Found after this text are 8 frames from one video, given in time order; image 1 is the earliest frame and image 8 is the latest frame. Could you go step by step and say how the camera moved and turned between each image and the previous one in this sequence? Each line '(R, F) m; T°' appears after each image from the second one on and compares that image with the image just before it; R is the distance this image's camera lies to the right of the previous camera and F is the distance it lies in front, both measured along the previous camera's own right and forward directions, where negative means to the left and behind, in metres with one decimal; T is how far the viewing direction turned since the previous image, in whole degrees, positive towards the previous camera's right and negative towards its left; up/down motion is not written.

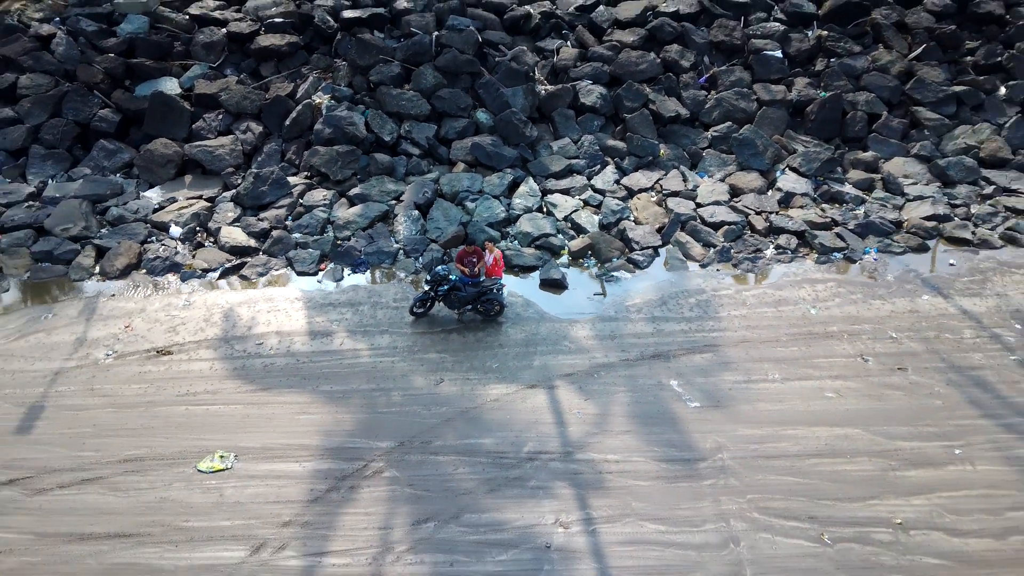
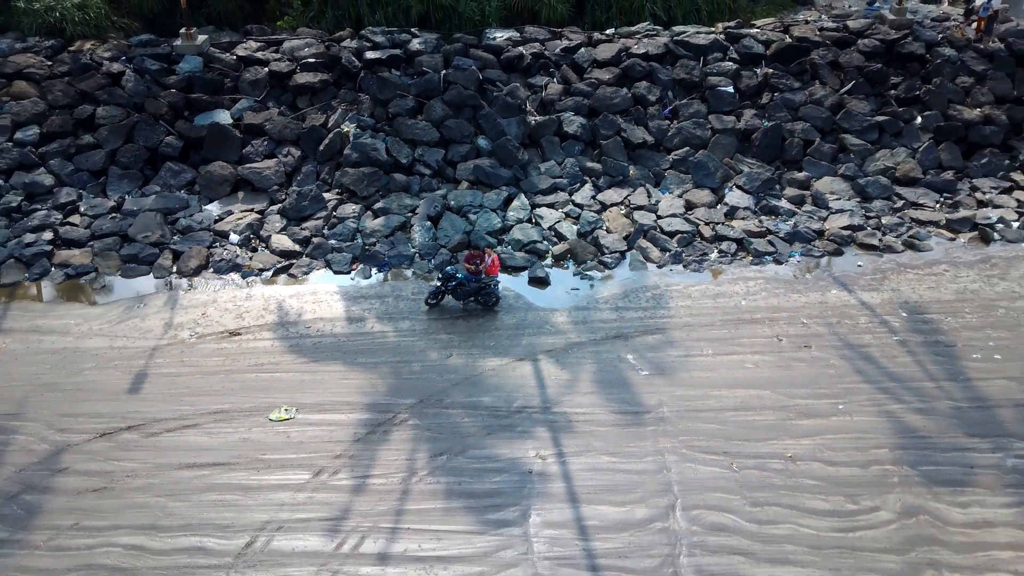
(0.0, -1.2) m; 0°
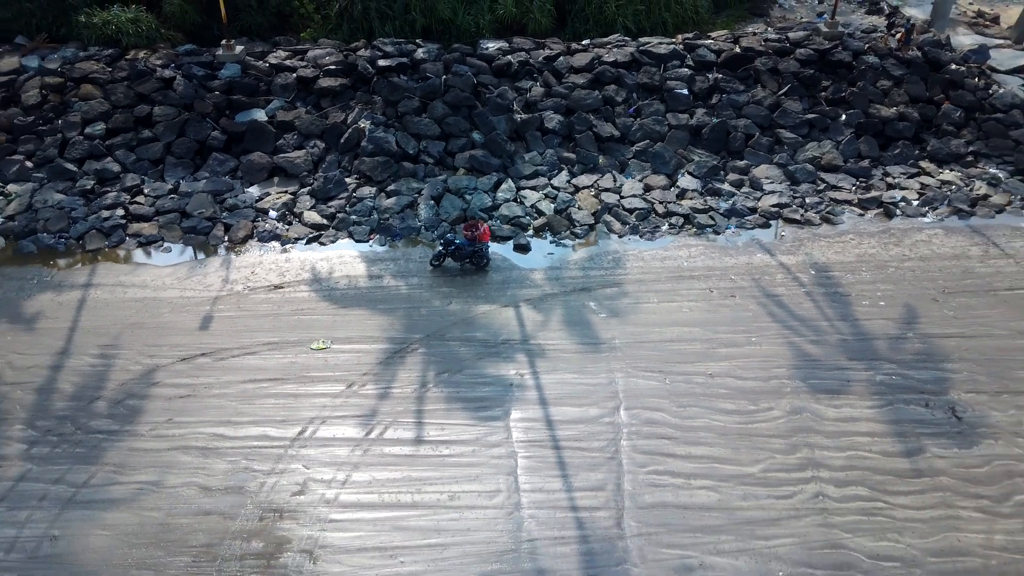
(+0.1, -1.4) m; 0°
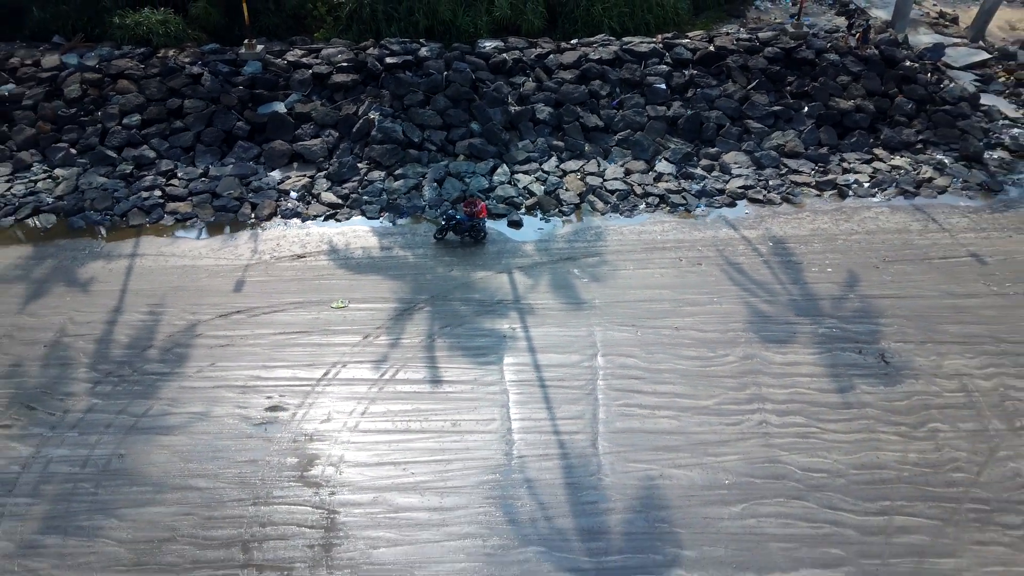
(0.0, -1.0) m; 0°
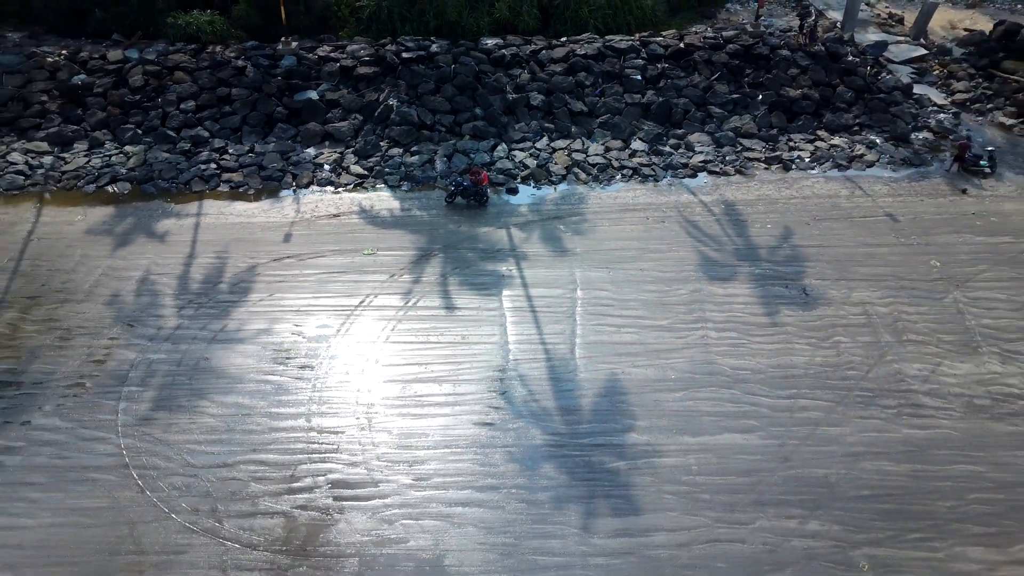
(0.0, -1.7) m; 0°
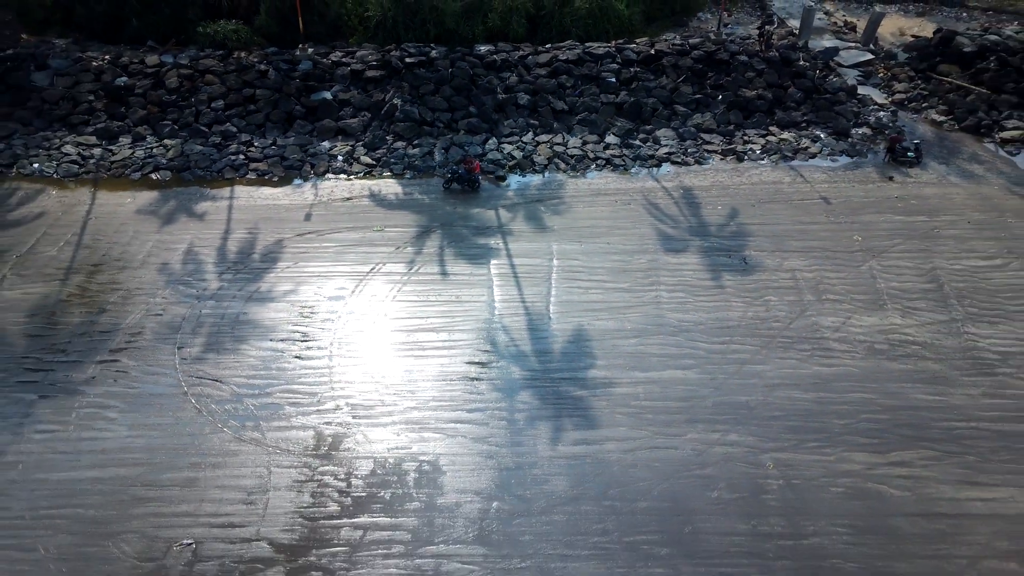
(+0.1, -1.6) m; 0°
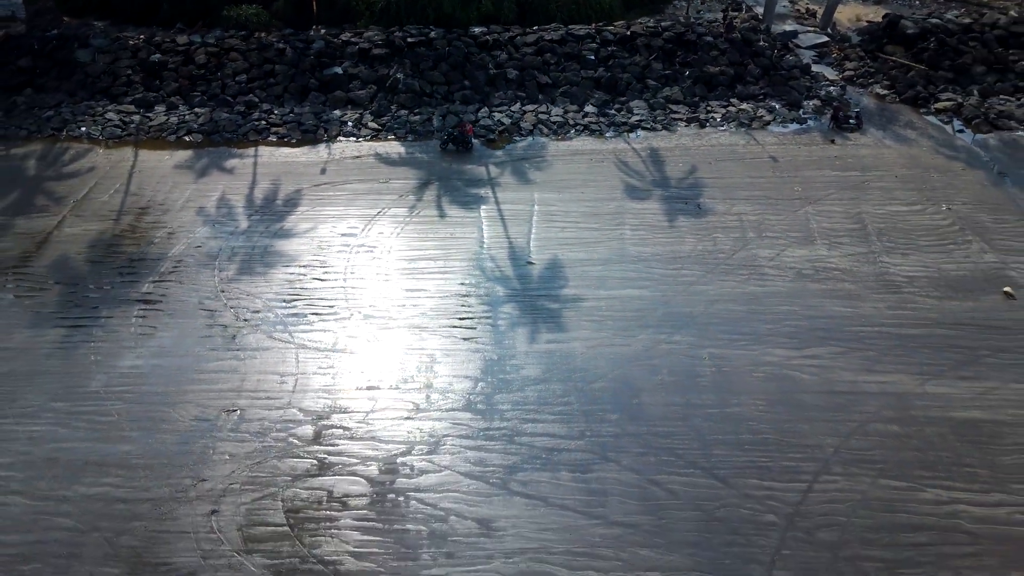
(+0.1, -1.6) m; 0°
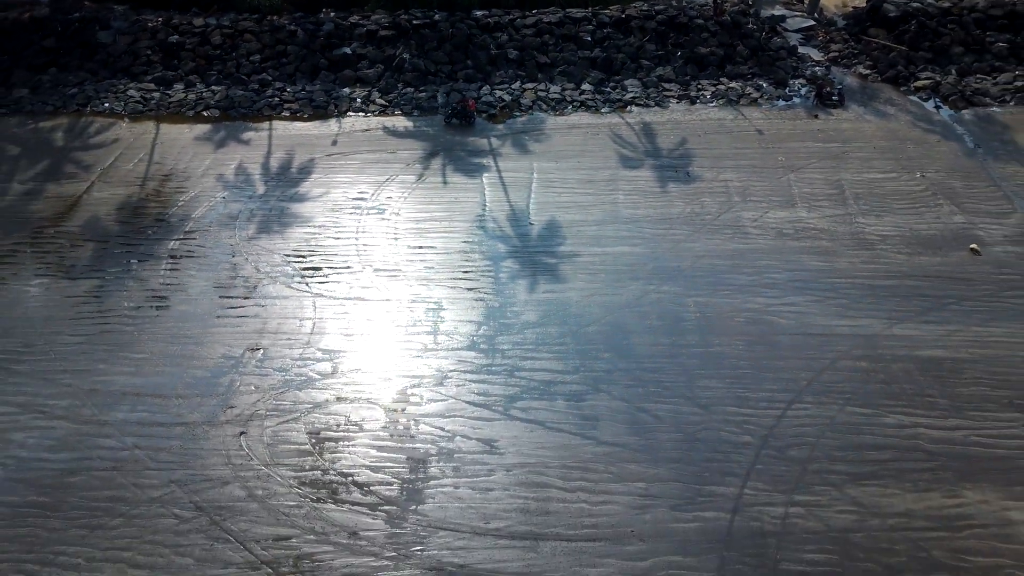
(0.0, -0.7) m; 0°
